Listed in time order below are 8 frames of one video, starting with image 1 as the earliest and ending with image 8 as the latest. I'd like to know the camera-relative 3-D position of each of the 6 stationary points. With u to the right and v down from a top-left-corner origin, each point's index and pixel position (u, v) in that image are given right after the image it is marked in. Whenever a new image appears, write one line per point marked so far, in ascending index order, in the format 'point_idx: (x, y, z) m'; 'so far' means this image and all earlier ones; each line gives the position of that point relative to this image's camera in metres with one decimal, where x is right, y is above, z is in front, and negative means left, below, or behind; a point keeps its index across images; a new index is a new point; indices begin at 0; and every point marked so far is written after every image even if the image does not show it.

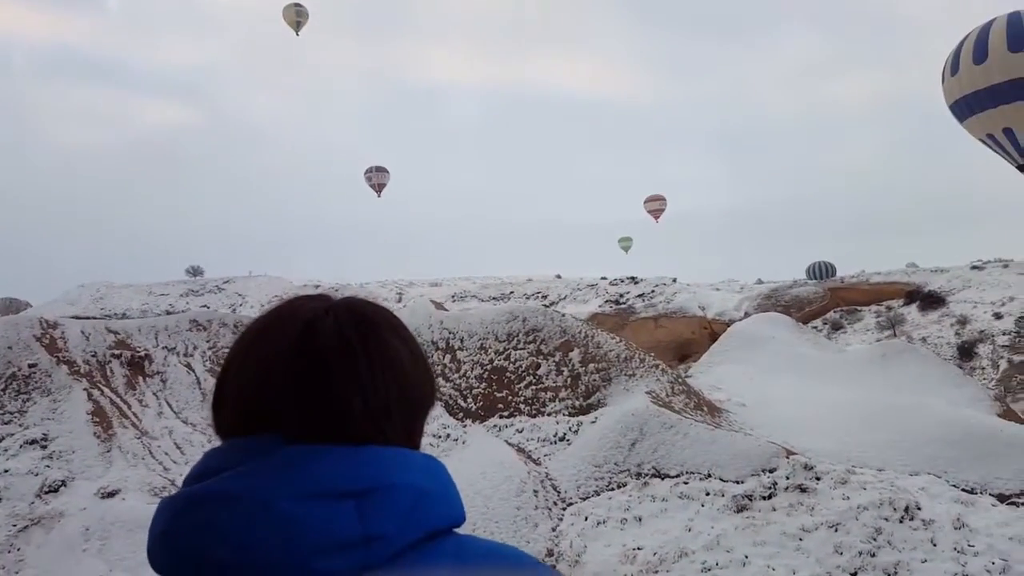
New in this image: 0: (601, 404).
0: (+1.4, -1.8, +11.6) m
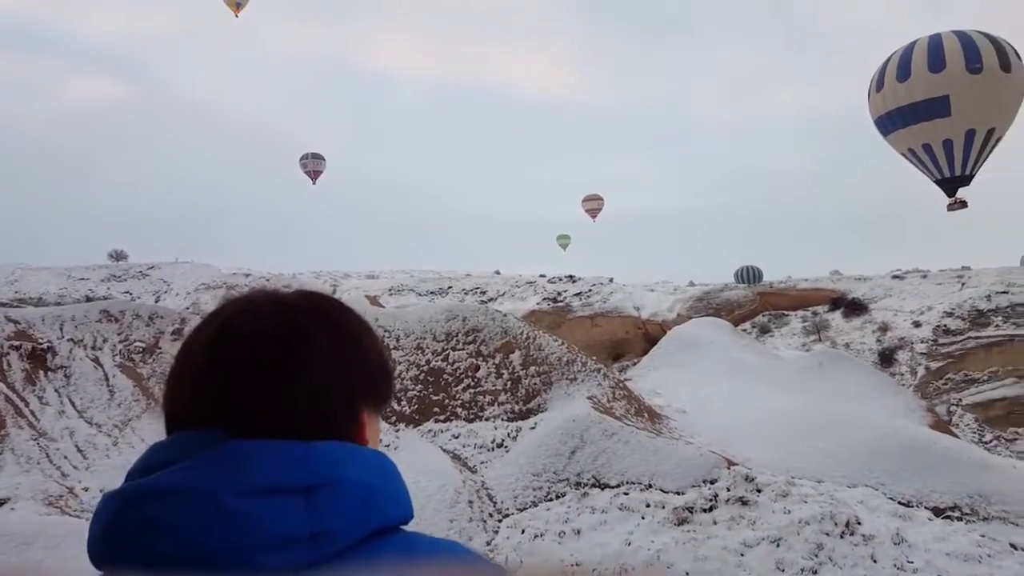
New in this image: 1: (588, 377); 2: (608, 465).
0: (+0.4, -1.8, +11.2) m
1: (+1.2, -1.5, +11.8) m
2: (+1.3, -2.4, +9.8) m
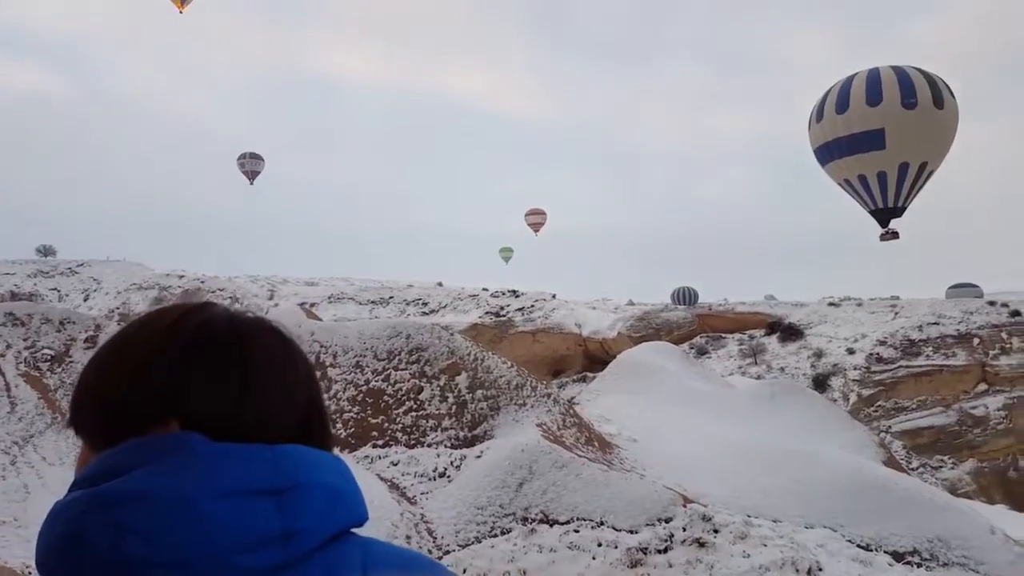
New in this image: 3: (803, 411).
0: (-0.3, -2.1, +10.4) m
1: (+0.4, -1.8, +11.2) m
2: (+0.6, -2.6, +9.1) m
3: (+5.3, -2.3, +13.5) m
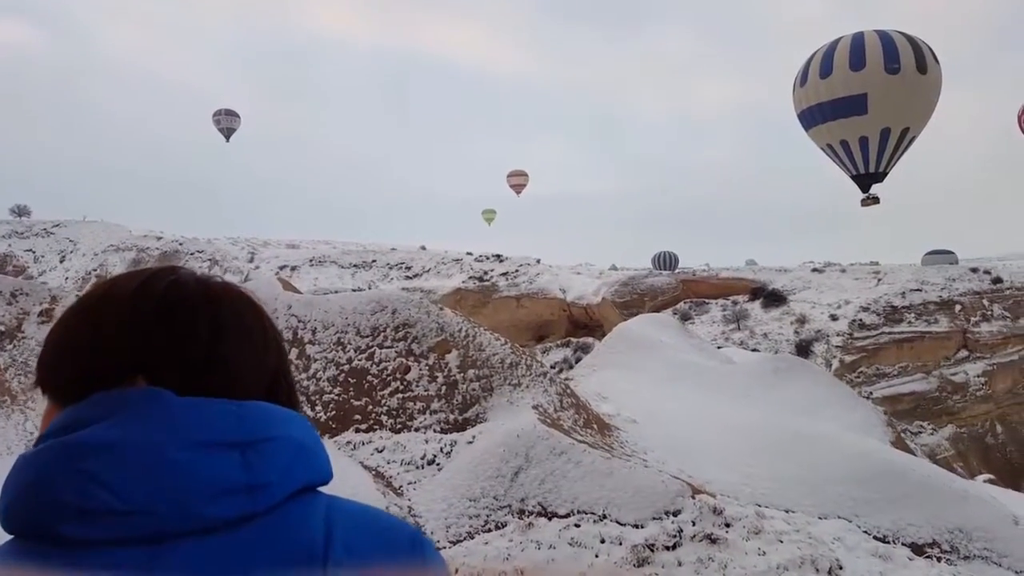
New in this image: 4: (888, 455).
0: (-0.4, -1.7, +9.7) m
1: (+0.3, -1.4, +10.5) m
2: (+0.5, -2.3, +8.4) m
3: (+5.2, -1.8, +12.9) m
4: (+5.2, -2.3, +10.2) m
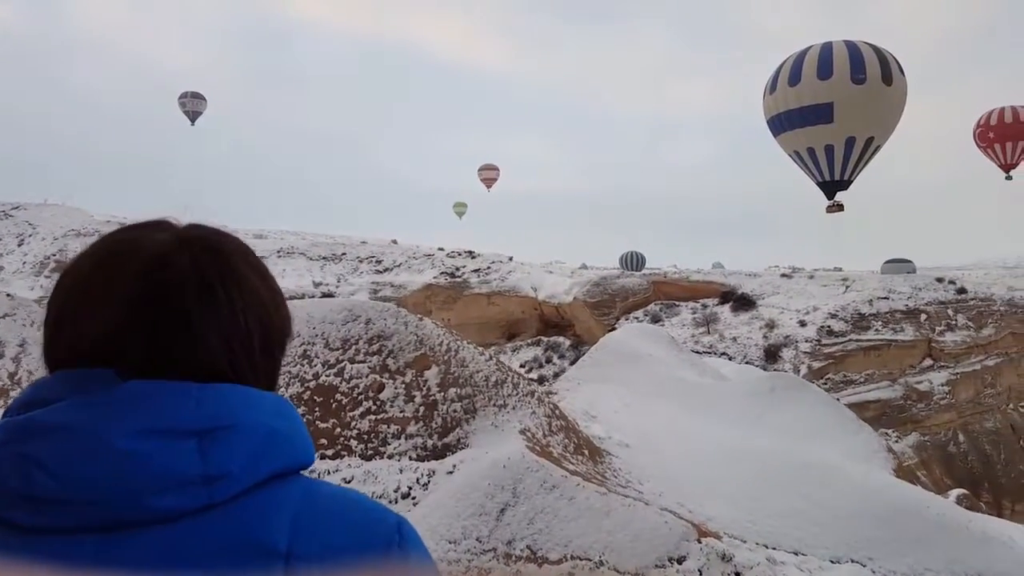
0: (-0.6, -1.9, +8.8) m
1: (+0.1, -1.5, +9.6) m
2: (+0.4, -2.5, +7.5) m
3: (+4.8, -2.1, +12.2) m
4: (+5.0, -2.6, +9.5) m
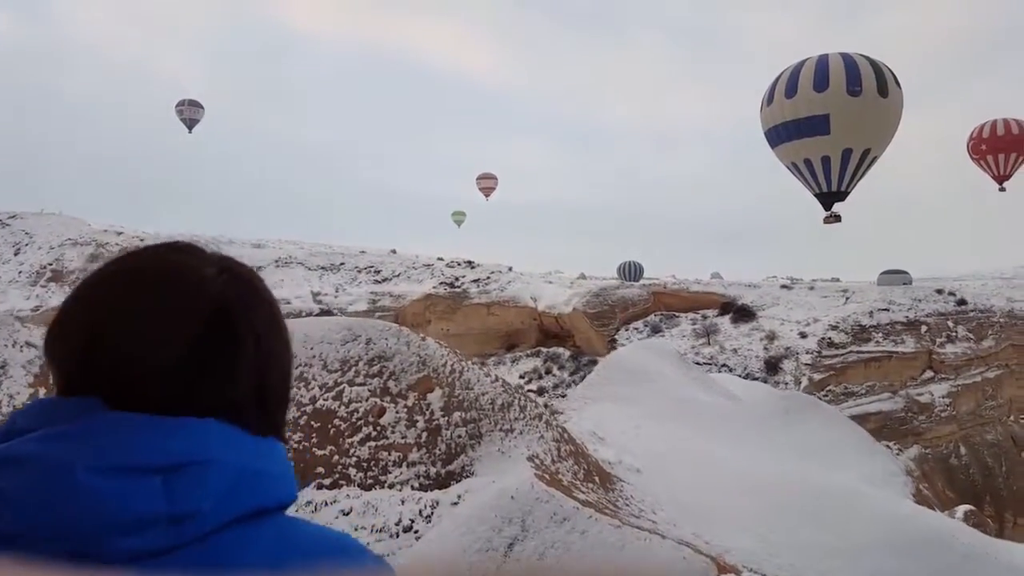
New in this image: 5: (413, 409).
0: (-0.5, -2.1, +8.3) m
1: (+0.2, -1.7, +9.1) m
2: (+0.5, -2.7, +7.1) m
3: (+4.9, -2.4, +11.7) m
4: (+5.1, -2.8, +9.0) m
5: (-1.2, -1.5, +8.9) m
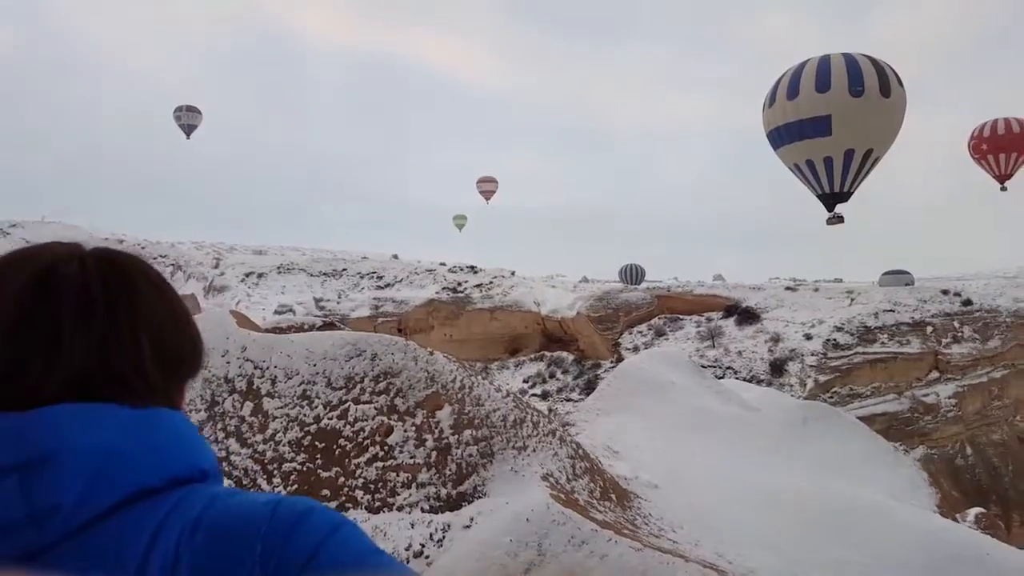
0: (-0.4, -2.2, +8.0) m
1: (+0.3, -1.9, +8.8) m
2: (+0.6, -2.8, +6.7) m
3: (+5.1, -2.4, +11.4) m
4: (+5.2, -2.9, +8.6) m
5: (-1.0, -1.6, +8.5) m
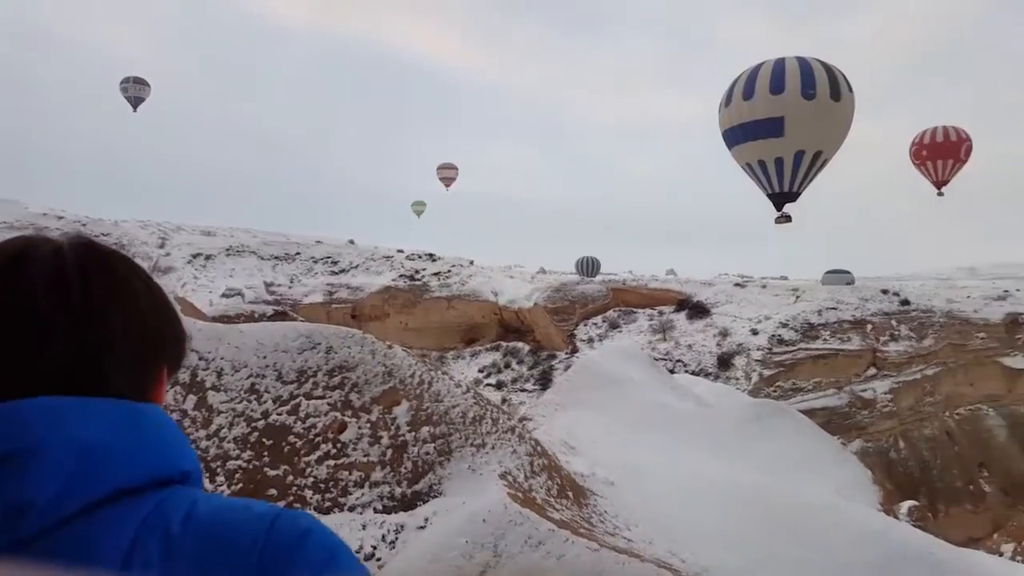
0: (-0.8, -2.1, +7.8) m
1: (-0.2, -1.8, +8.6) m
2: (+0.2, -2.8, +6.6) m
3: (+4.4, -2.5, +11.5) m
4: (+4.7, -3.0, +8.8) m
5: (-1.5, -1.5, +8.3) m
